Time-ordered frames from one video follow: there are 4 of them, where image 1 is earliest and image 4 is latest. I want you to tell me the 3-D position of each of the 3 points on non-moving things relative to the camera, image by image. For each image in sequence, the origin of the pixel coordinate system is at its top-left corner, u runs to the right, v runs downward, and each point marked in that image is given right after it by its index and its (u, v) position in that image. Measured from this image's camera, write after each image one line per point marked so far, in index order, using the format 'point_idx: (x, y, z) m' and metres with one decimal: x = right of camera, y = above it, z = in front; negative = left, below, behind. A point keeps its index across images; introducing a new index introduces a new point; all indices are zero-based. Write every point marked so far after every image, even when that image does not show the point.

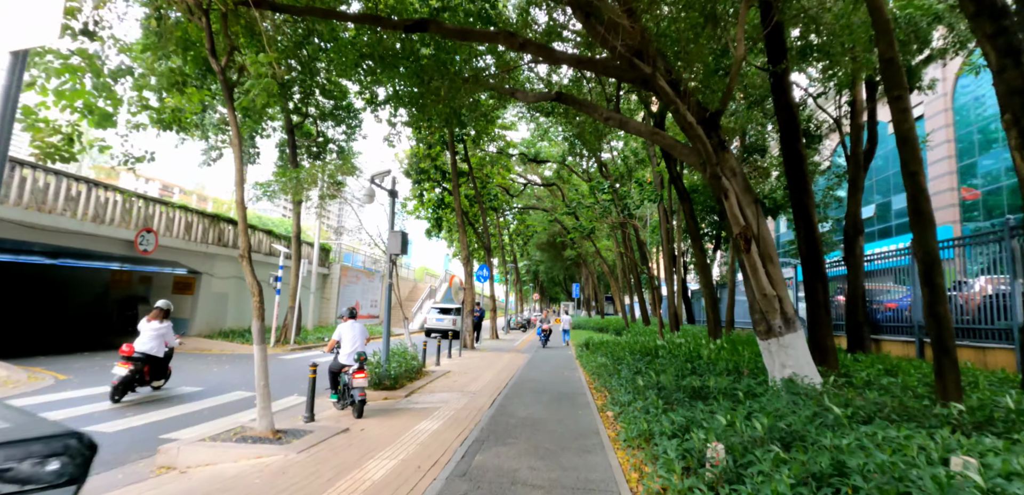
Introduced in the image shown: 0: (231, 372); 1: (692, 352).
0: (-5.7, -2.4, +9.5) m
1: (+3.2, -1.9, +8.4) m
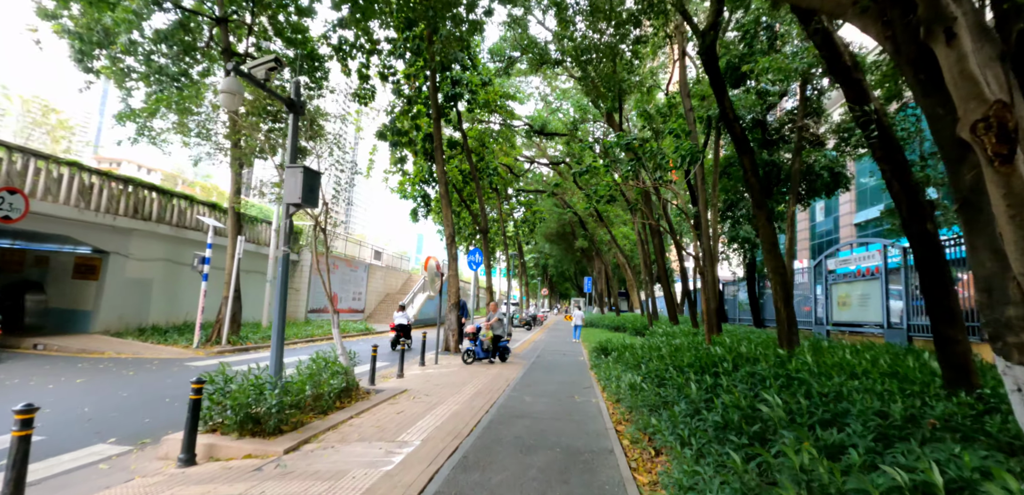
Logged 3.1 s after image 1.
0: (-5.9, -1.9, +6.6) m
1: (+2.9, -1.4, +5.3) m
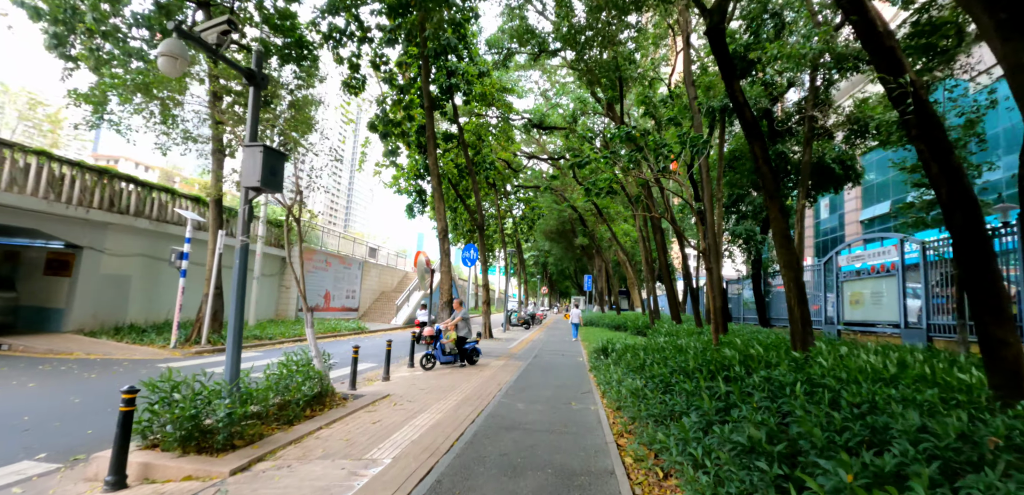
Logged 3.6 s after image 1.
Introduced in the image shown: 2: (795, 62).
0: (-6.0, -1.8, +6.0) m
1: (+2.8, -1.3, +4.7) m
2: (+6.9, +4.5, +11.6) m
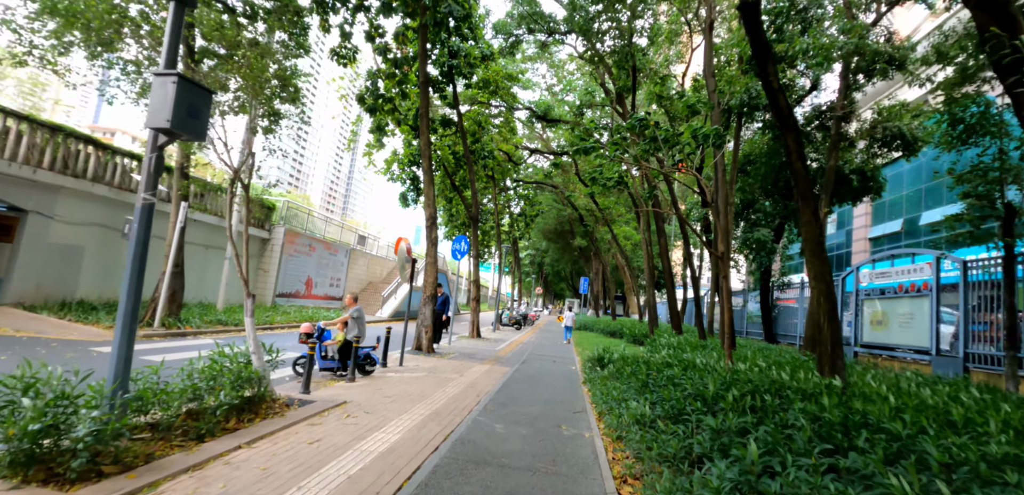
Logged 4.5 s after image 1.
0: (-6.2, -1.3, +5.0) m
1: (+2.6, -1.3, +3.8) m
2: (+7.0, +4.3, +10.6) m
